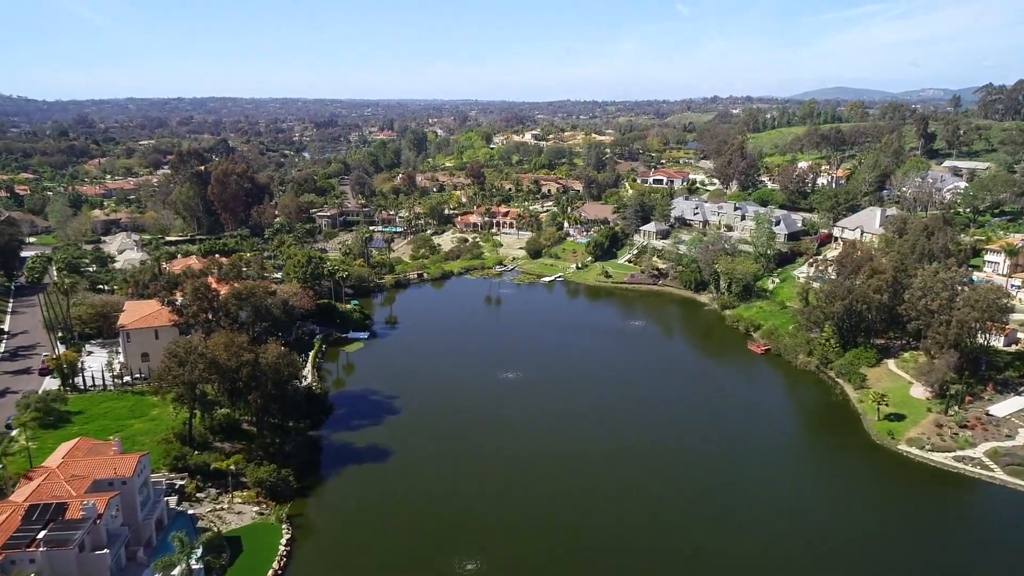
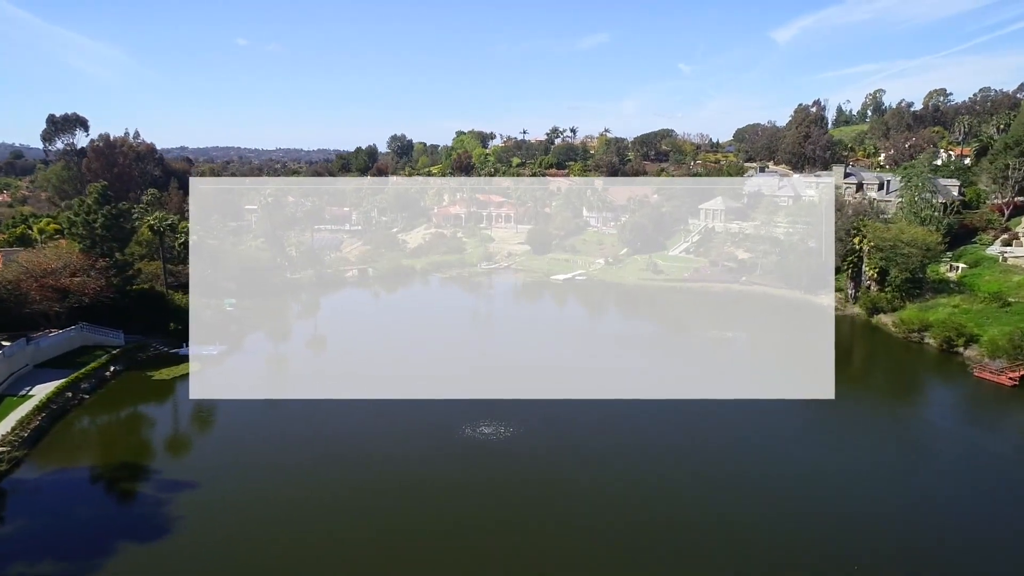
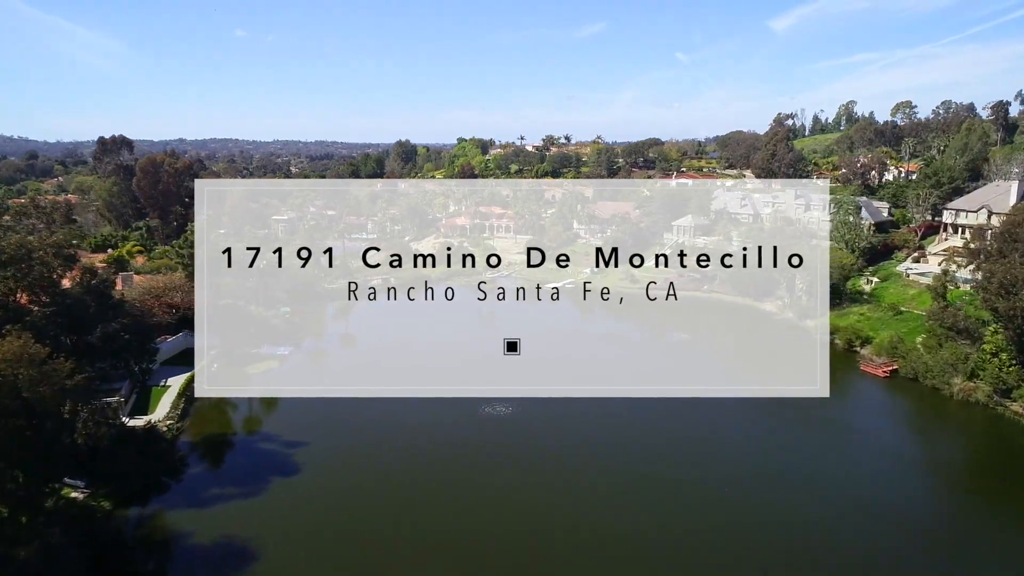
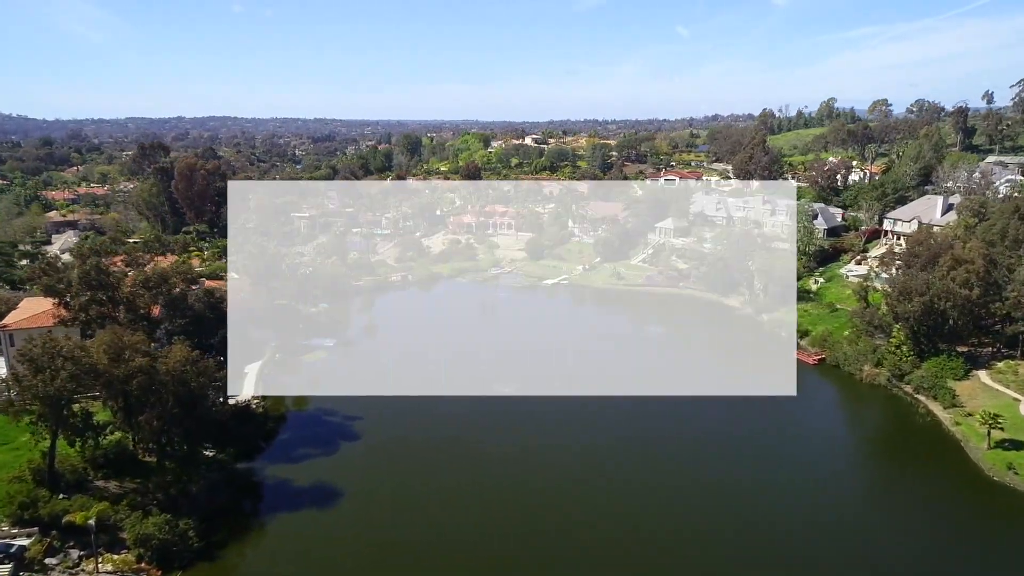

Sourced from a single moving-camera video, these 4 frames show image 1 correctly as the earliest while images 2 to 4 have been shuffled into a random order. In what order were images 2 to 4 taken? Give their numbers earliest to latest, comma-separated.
4, 3, 2
